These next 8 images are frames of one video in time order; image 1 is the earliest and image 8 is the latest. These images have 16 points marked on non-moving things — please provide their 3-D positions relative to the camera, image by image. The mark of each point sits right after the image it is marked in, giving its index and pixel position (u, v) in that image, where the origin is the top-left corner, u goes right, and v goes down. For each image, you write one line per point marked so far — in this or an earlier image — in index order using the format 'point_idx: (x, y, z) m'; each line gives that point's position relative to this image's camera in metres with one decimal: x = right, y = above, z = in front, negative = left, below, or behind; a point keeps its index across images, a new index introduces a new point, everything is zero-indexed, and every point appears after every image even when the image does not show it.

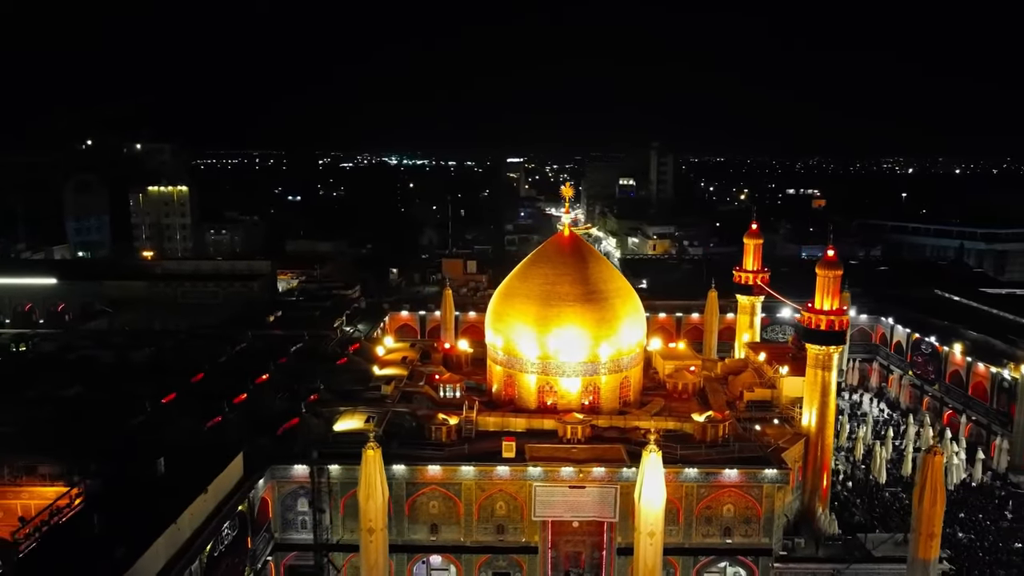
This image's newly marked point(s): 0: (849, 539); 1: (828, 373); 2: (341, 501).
0: (+7.2, -5.4, +16.5) m
1: (+7.0, -1.9, +17.1) m
2: (-3.5, -4.3, +15.6) m
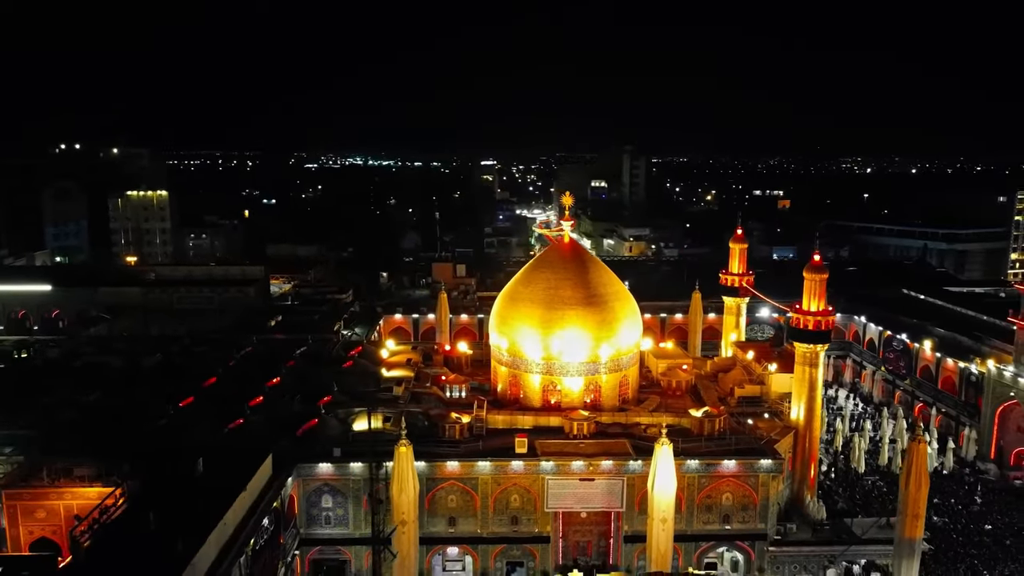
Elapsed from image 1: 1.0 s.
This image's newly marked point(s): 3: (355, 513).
0: (+7.4, -5.4, +17.8) m
1: (+7.2, -1.9, +18.3) m
2: (-3.2, -4.4, +16.4) m
3: (-3.4, -4.8, +16.5) m
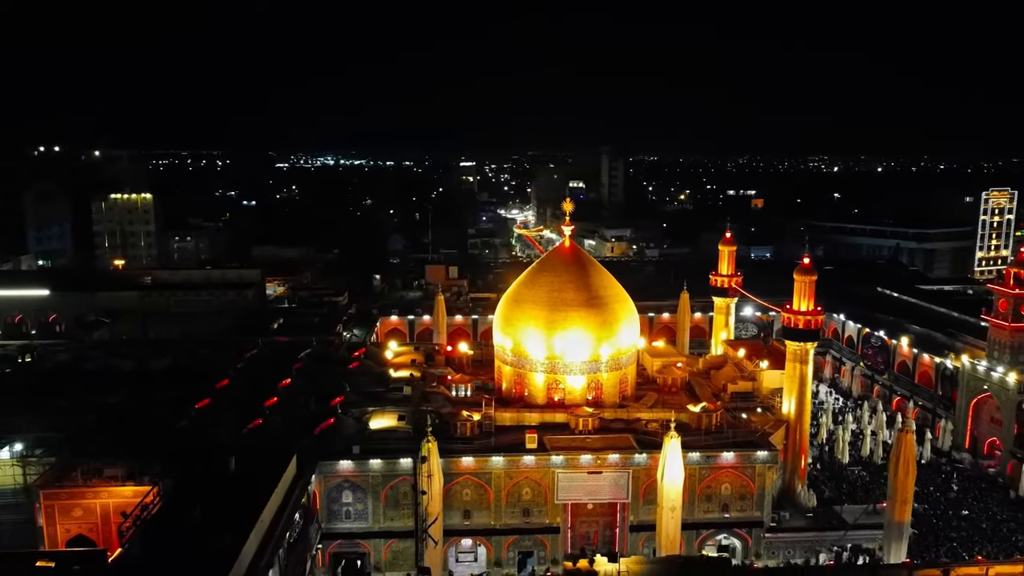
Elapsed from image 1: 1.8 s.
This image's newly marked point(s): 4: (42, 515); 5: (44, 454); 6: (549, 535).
0: (+7.7, -5.5, +18.9) m
1: (+7.4, -2.0, +19.4) m
2: (-2.9, -4.5, +17.2) m
3: (-3.1, -4.9, +17.2) m
4: (-9.3, -4.5, +15.5) m
5: (-9.7, -3.4, +16.0) m
6: (+0.9, -5.7, +17.7) m
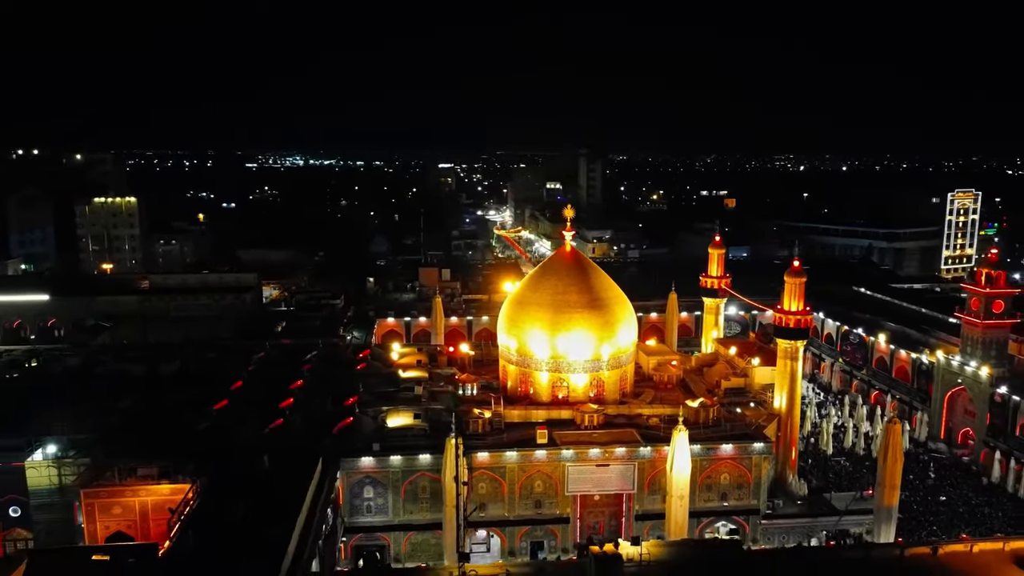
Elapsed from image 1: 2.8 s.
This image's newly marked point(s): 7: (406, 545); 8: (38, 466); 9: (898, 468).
0: (+7.9, -5.5, +20.1) m
1: (+7.6, -2.0, +20.6) m
2: (-2.6, -4.6, +18.0) m
3: (-2.8, -5.0, +18.1) m
4: (-8.9, -4.7, +16.1) m
5: (-9.3, -3.6, +16.6) m
6: (+1.2, -5.7, +18.7) m
7: (-2.5, -6.0, +18.0) m
8: (-10.0, -3.8, +16.4) m
9: (+8.4, -3.9, +16.8) m
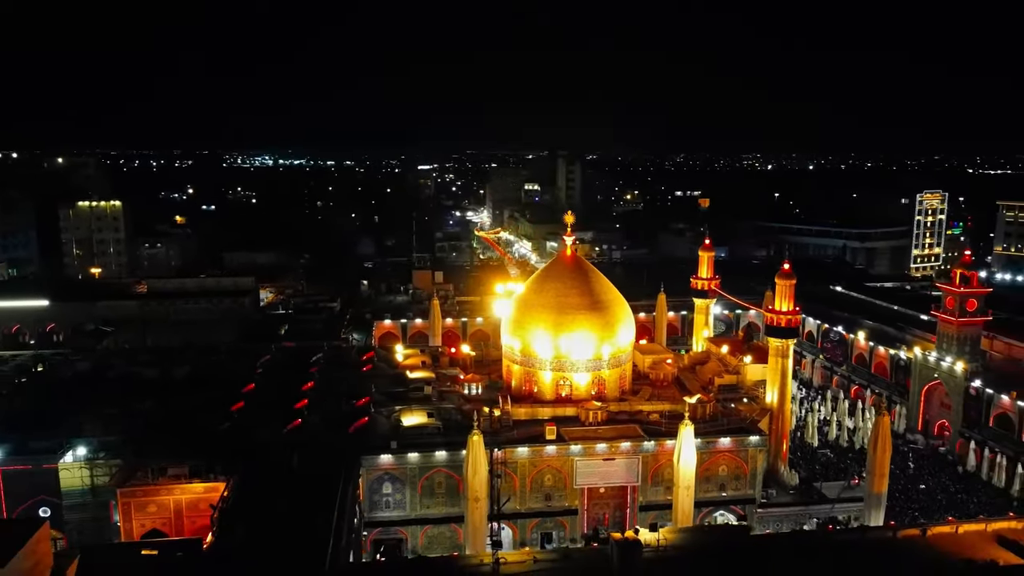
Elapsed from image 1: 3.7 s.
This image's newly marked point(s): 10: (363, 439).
0: (+8.2, -5.5, +21.3) m
1: (+7.8, -2.0, +21.8) m
2: (-2.3, -4.7, +18.8) m
3: (-2.5, -5.1, +18.9) m
4: (-8.5, -4.8, +16.7) m
5: (-8.9, -3.7, +17.2) m
6: (+1.4, -5.8, +19.6) m
7: (-2.2, -6.1, +18.9) m
8: (-9.7, -3.9, +17.0) m
9: (+8.7, -4.0, +18.0) m
10: (-3.7, -3.7, +19.3) m
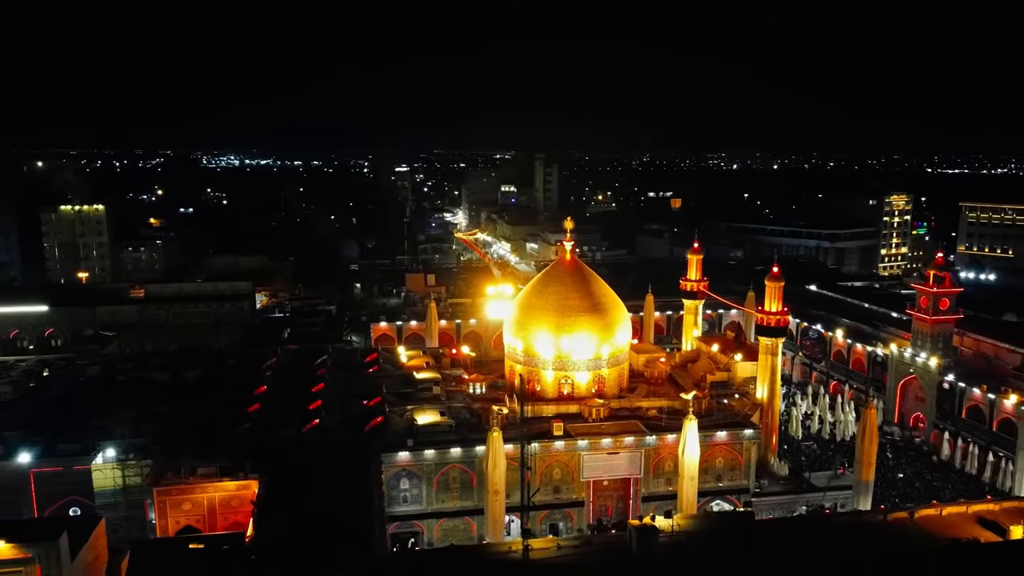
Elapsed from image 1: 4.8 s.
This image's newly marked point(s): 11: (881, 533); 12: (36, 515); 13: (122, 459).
0: (+8.3, -5.6, +22.6) m
1: (+7.9, -2.1, +23.1) m
2: (-2.0, -4.9, +19.7) m
3: (-2.2, -5.2, +19.8) m
4: (-8.1, -5.0, +17.4) m
5: (-8.6, -3.9, +17.8) m
6: (+1.7, -5.9, +20.7) m
7: (-1.9, -6.2, +19.8) m
8: (-9.3, -4.1, +17.6) m
9: (+9.1, -4.0, +19.4) m
10: (-3.4, -3.9, +20.1) m
11: (+7.7, -5.1, +16.1) m
12: (-10.8, -5.2, +17.5) m
13: (-8.9, -3.9, +17.6) m
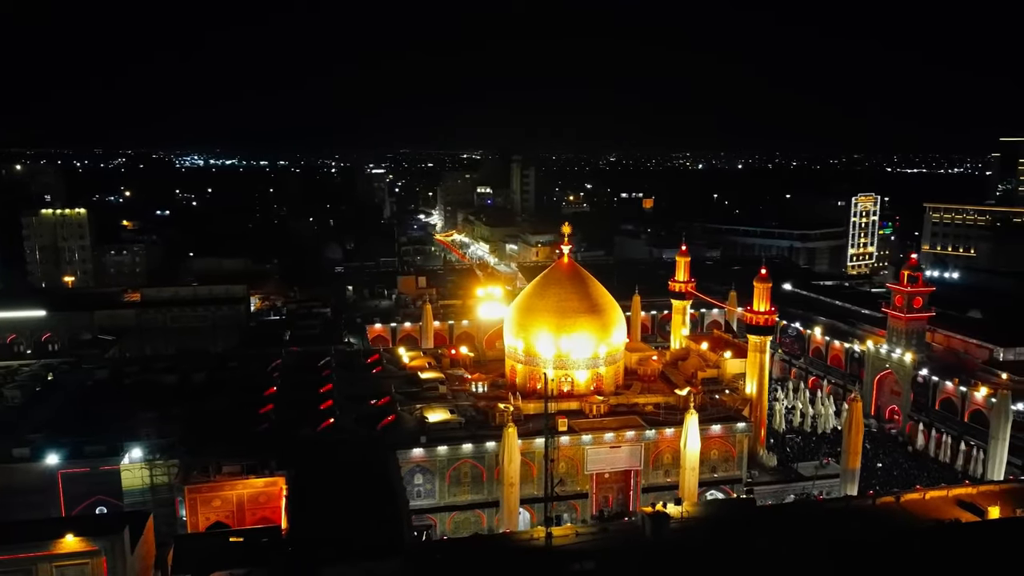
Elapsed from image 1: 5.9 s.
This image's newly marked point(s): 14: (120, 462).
0: (+8.5, -5.6, +24.0) m
1: (+8.0, -2.1, +24.4) m
2: (-1.7, -5.0, +20.7) m
3: (-1.9, -5.3, +20.7) m
4: (-7.8, -5.1, +18.1) m
5: (-8.3, -4.0, +18.4) m
6: (+1.9, -6.0, +21.7) m
7: (-1.6, -6.3, +20.7) m
8: (-9.0, -4.2, +18.2) m
9: (+9.3, -4.0, +20.7) m
10: (-3.2, -4.0, +21.0) m
11: (+8.1, -5.1, +17.4) m
12: (-10.5, -5.3, +18.1) m
13: (-8.6, -4.1, +18.2) m
14: (-9.2, -4.1, +18.1) m
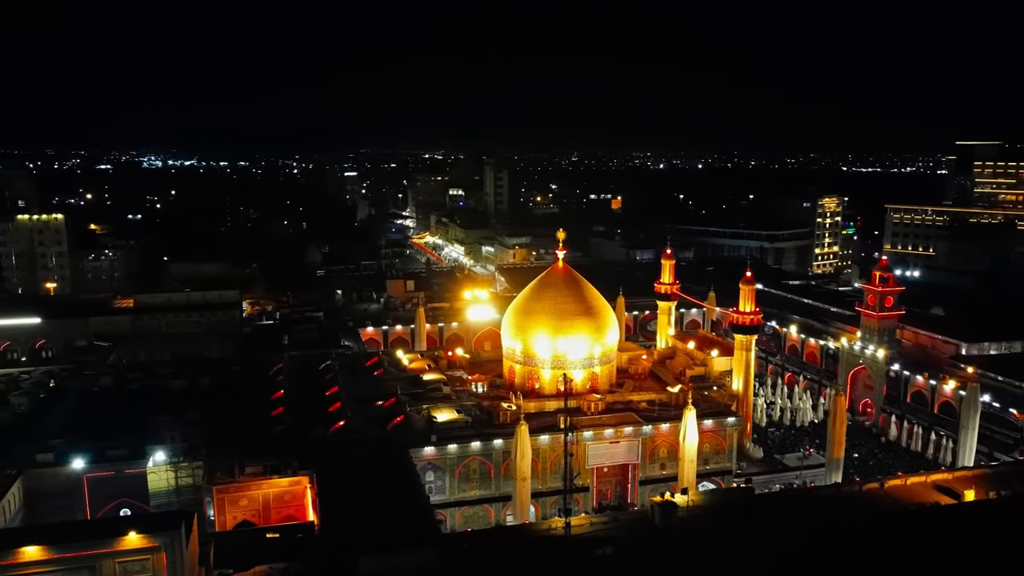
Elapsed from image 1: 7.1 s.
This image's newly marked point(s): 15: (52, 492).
0: (+8.5, -5.6, +25.4) m
1: (+8.0, -2.2, +25.8) m
2: (-1.5, -5.1, +21.6) m
3: (-1.7, -5.4, +21.6) m
4: (-7.5, -5.3, +18.7) m
5: (-8.0, -4.2, +19.1) m
6: (+2.1, -6.1, +22.8) m
7: (-1.4, -6.4, +21.6) m
8: (-8.7, -4.5, +18.8) m
9: (+9.5, -4.1, +22.2) m
10: (-3.0, -4.1, +21.8) m
11: (+8.4, -5.2, +18.8) m
12: (-10.2, -5.5, +18.6) m
13: (-8.3, -4.3, +18.9) m
14: (-8.9, -4.3, +18.7) m
15: (-10.9, -4.9, +18.3) m
